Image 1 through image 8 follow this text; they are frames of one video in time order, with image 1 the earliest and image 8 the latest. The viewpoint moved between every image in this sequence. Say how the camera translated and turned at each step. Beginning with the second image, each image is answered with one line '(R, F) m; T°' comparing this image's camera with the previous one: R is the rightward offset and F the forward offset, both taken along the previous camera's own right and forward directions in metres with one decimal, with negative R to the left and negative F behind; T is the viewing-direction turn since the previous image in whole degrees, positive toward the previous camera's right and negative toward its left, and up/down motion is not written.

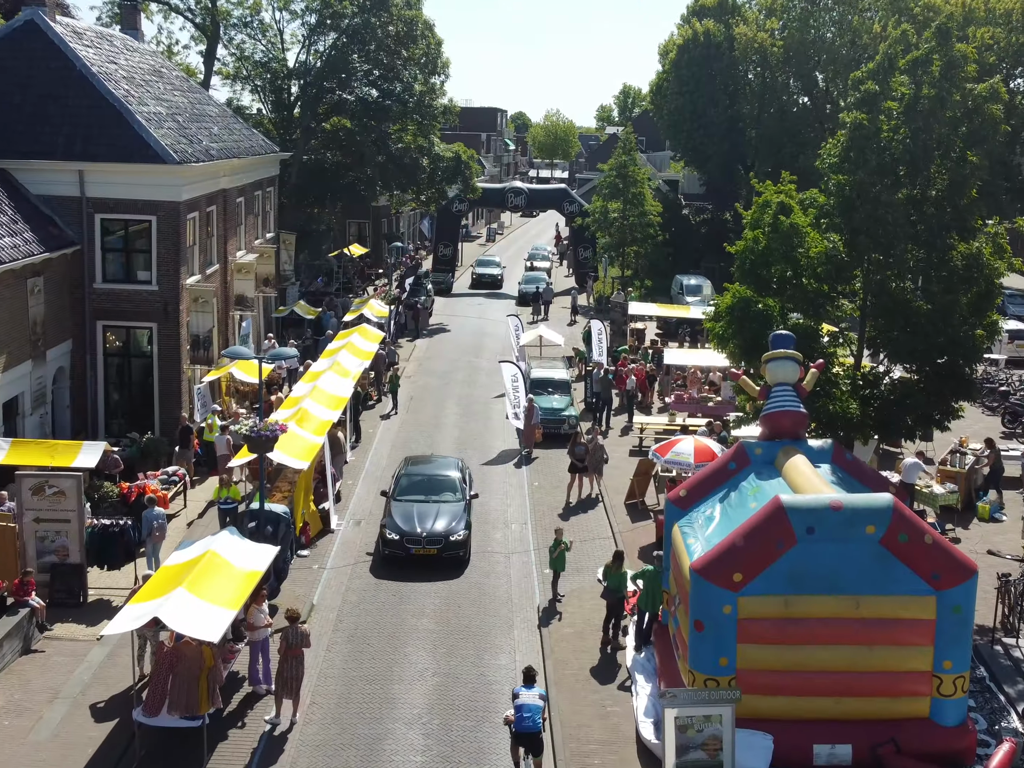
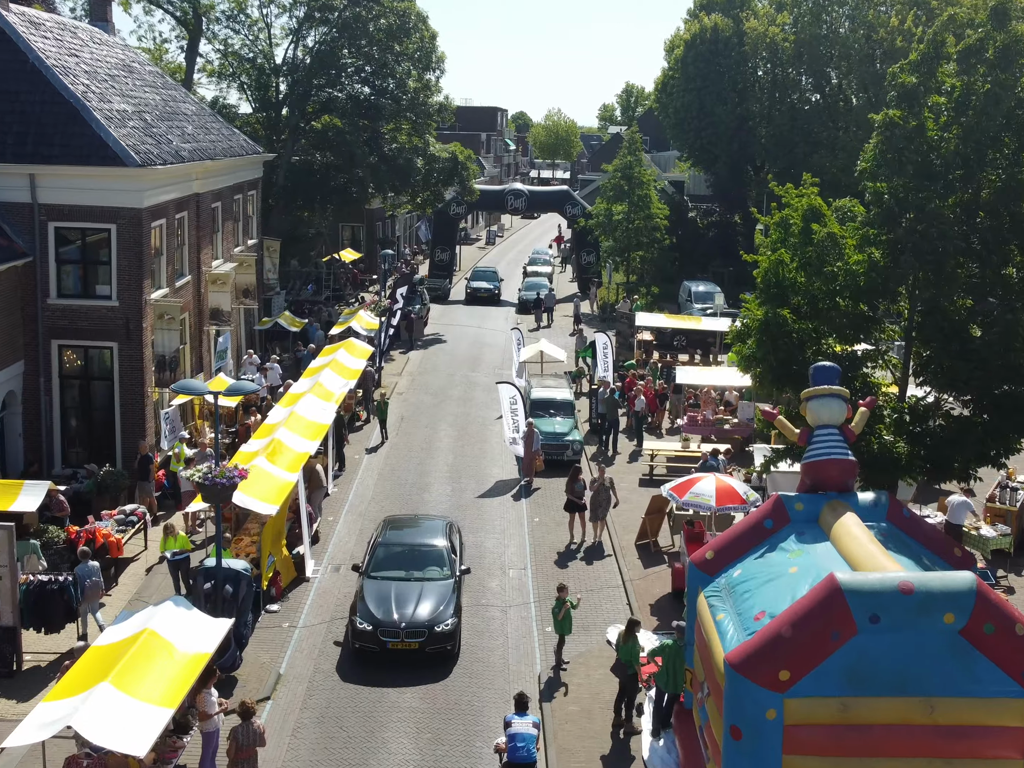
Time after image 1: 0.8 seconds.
(+0.1, +2.3) m; 0°
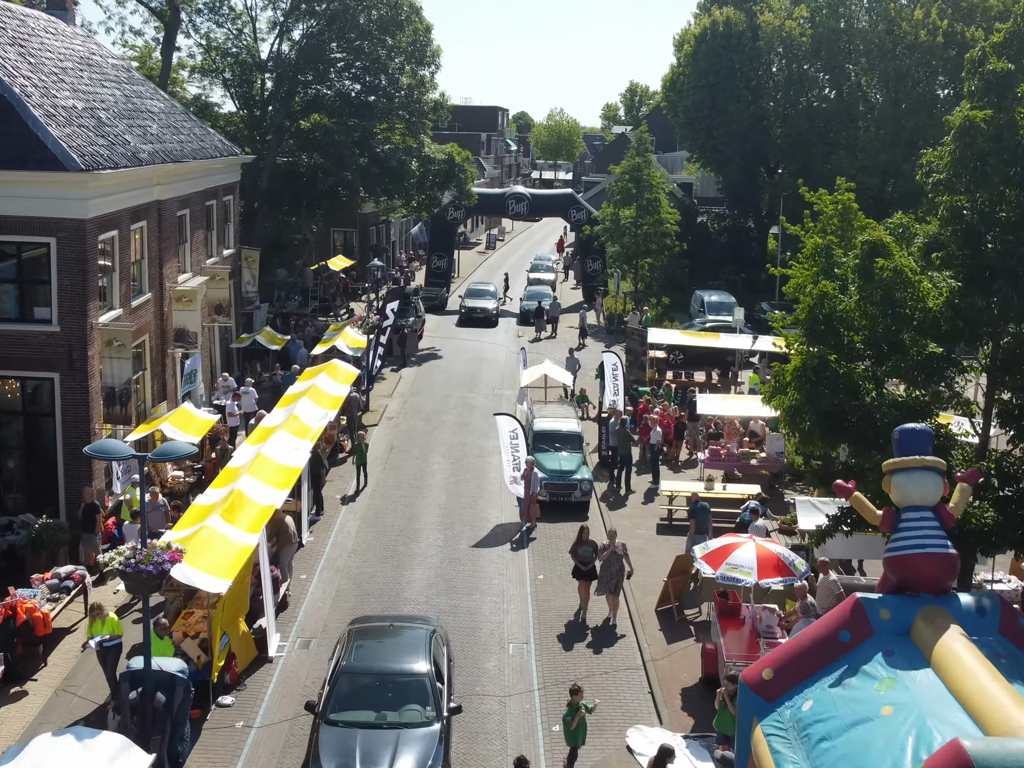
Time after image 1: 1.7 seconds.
(0.0, +2.8) m; 0°
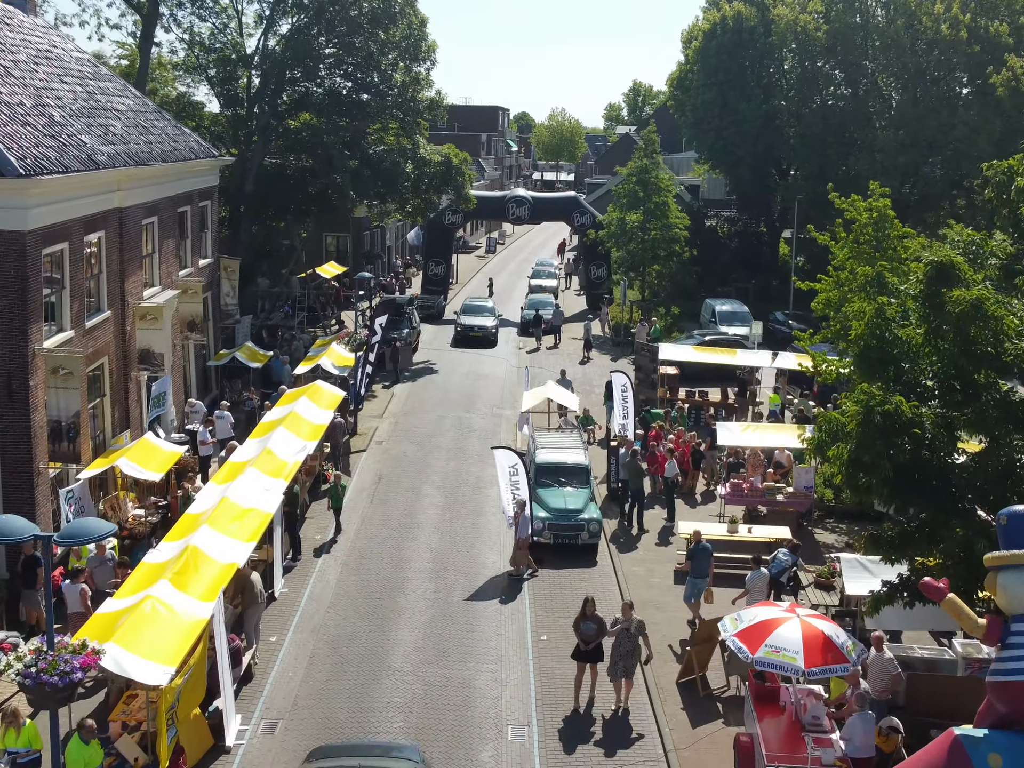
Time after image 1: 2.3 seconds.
(0.0, +2.3) m; 0°
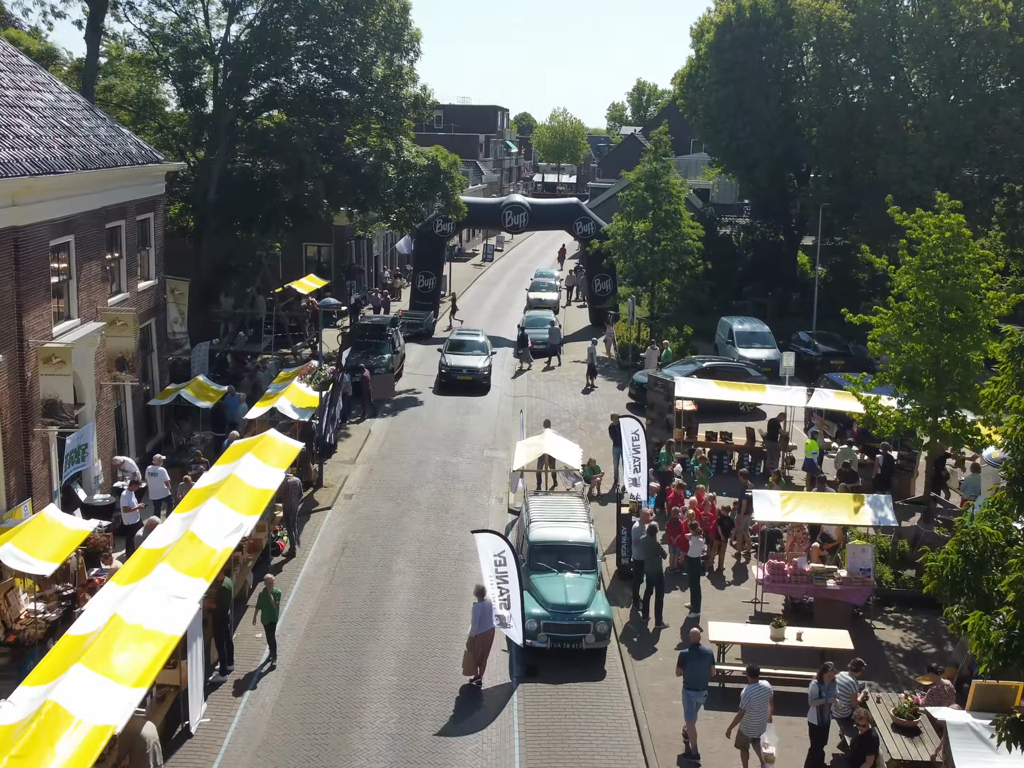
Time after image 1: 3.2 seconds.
(+0.2, +4.0) m; 0°
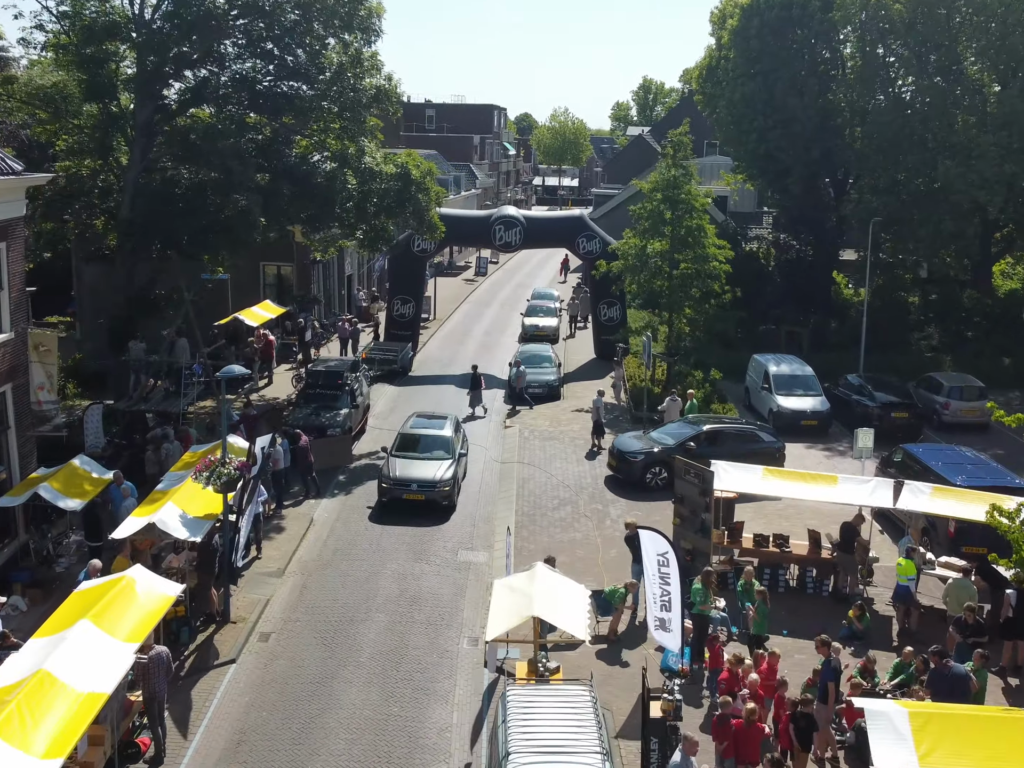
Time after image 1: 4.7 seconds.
(+0.3, +6.4) m; 0°
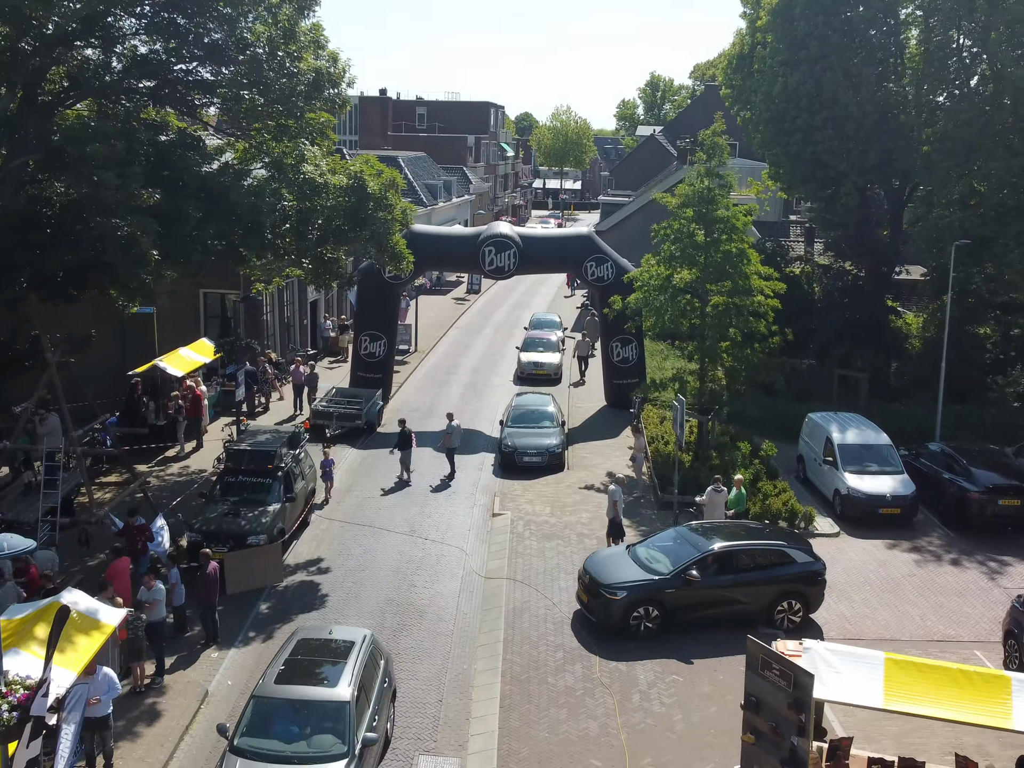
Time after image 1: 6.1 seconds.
(+0.2, +6.7) m; 0°
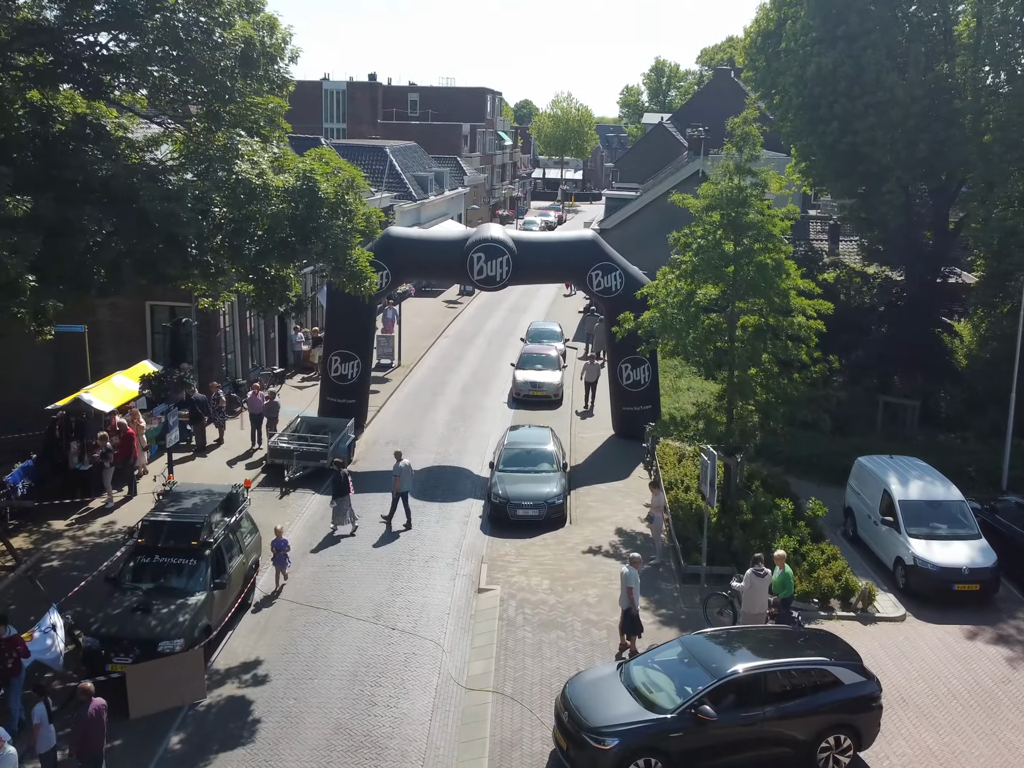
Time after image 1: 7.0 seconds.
(+0.2, +4.2) m; 0°
